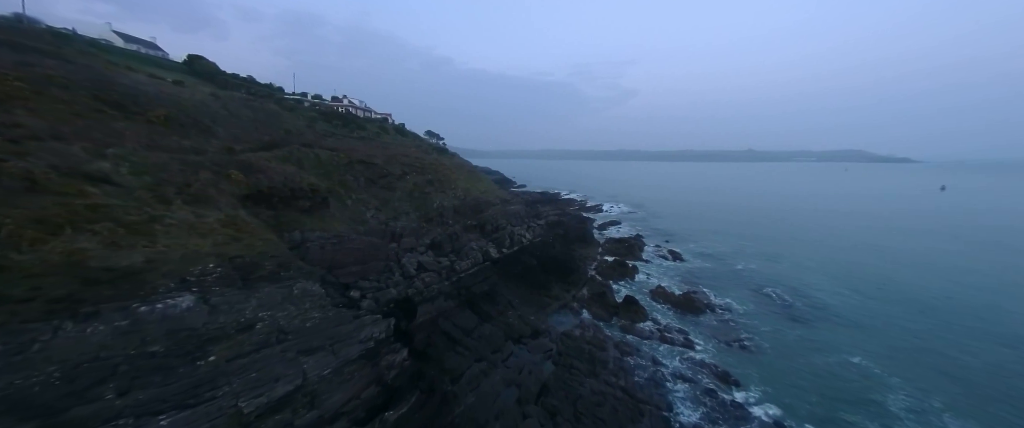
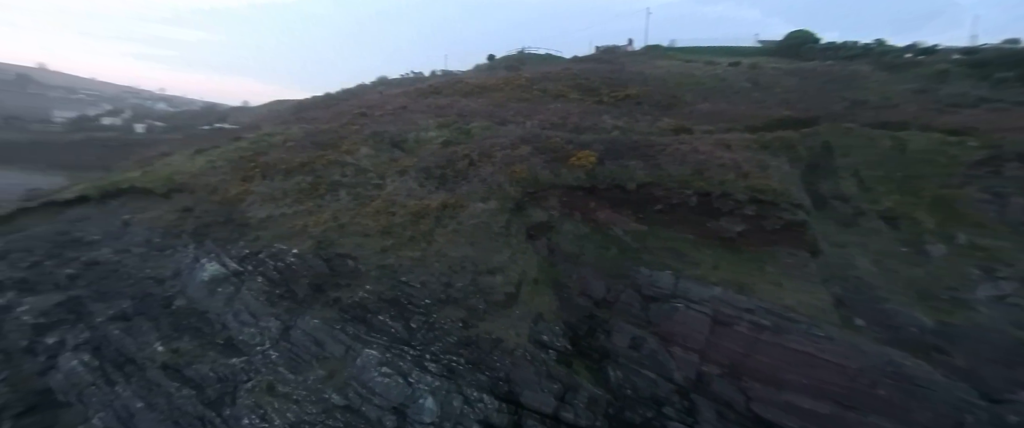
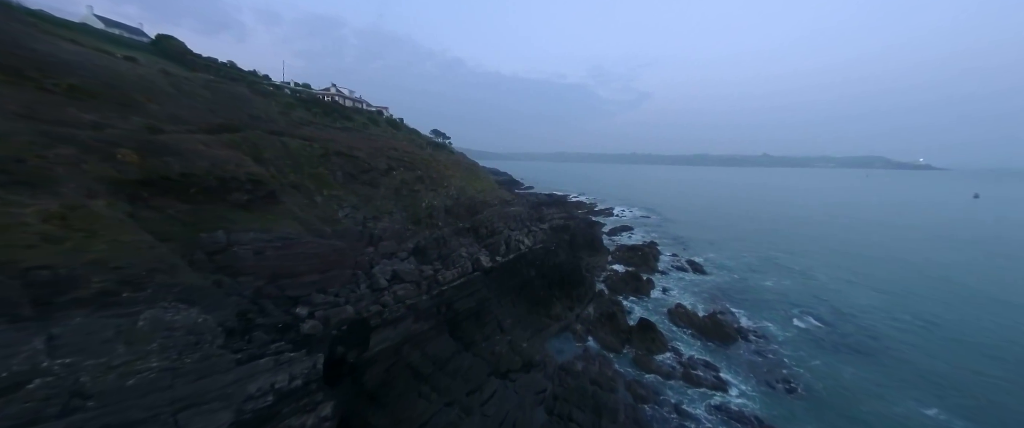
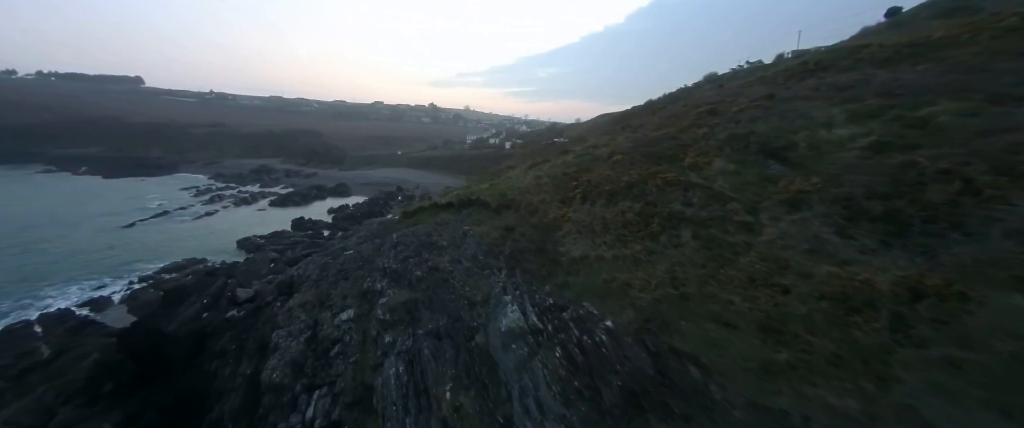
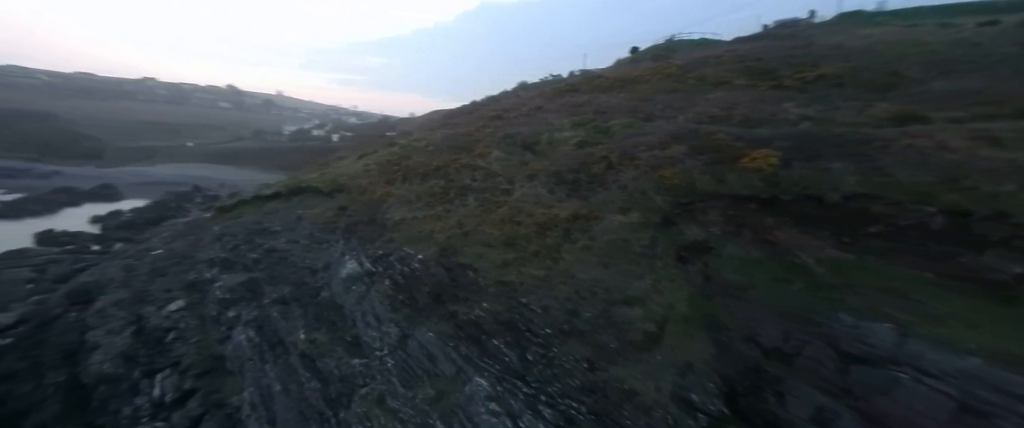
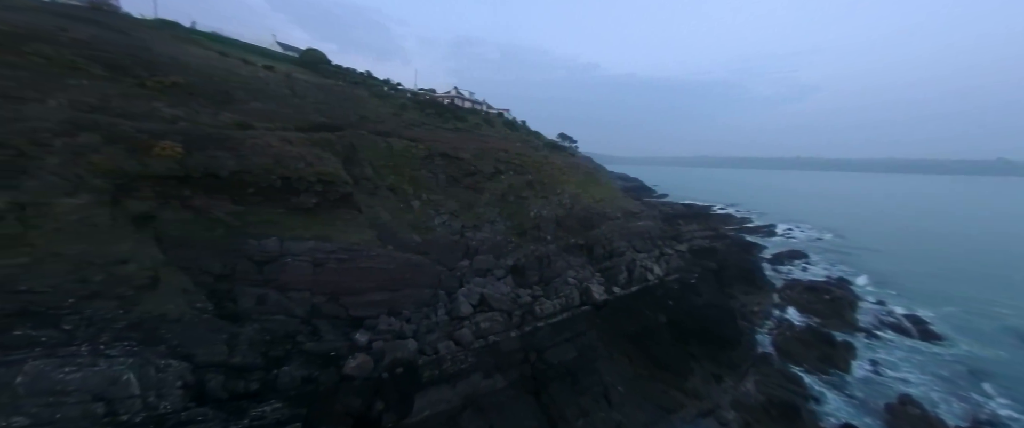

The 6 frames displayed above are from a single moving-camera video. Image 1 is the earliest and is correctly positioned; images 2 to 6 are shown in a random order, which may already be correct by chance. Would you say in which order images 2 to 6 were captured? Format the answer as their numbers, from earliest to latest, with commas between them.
3, 6, 2, 5, 4
